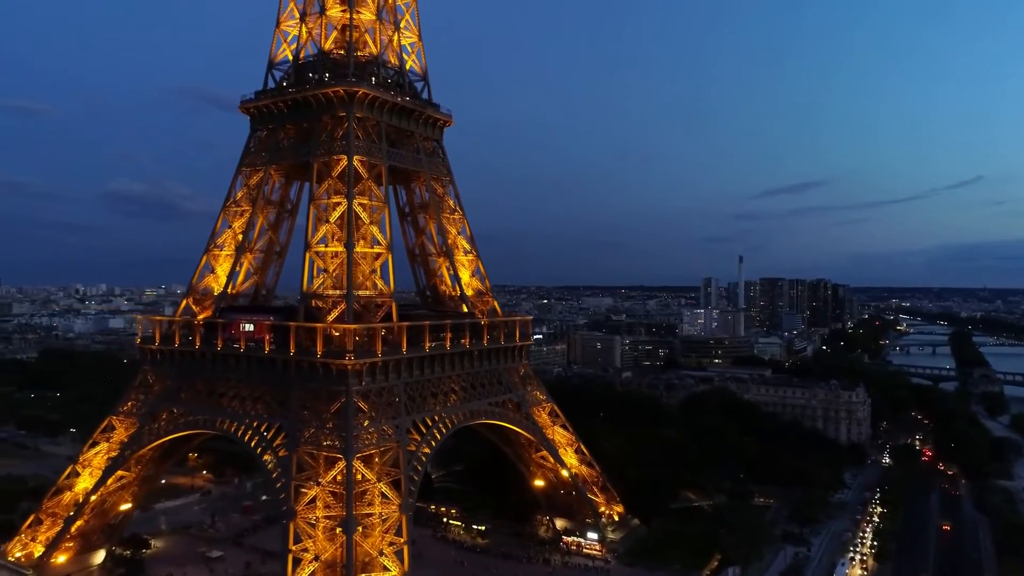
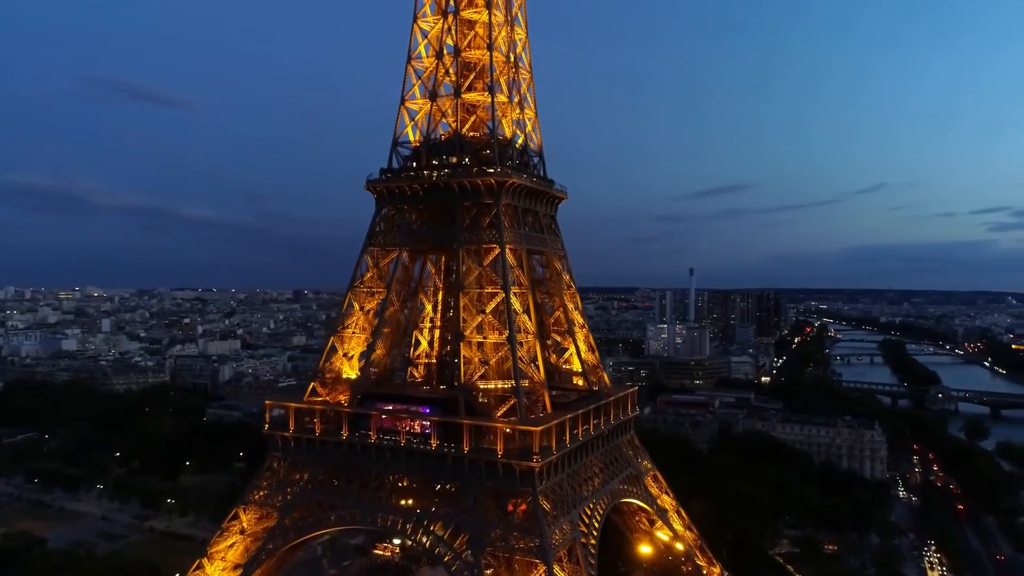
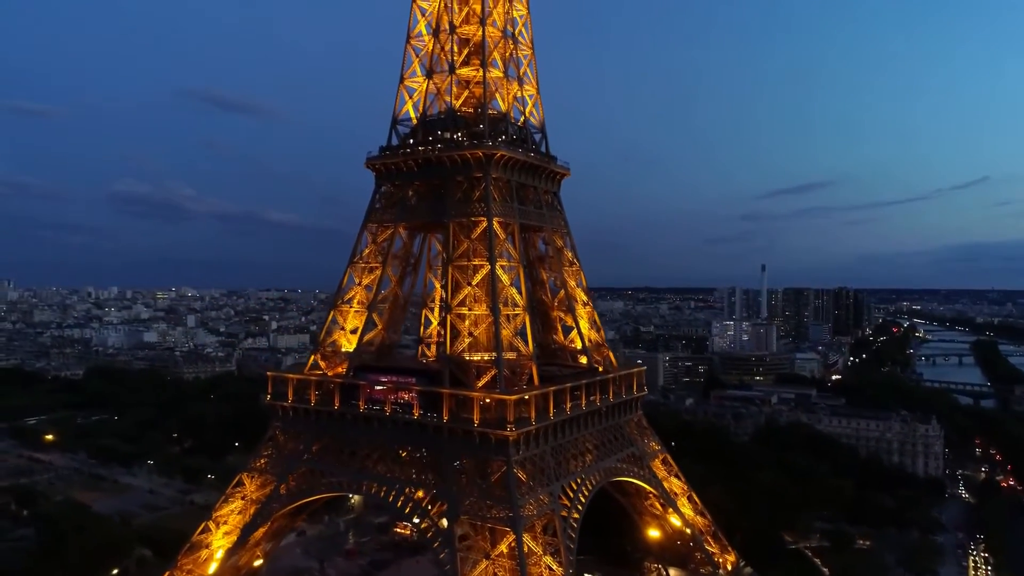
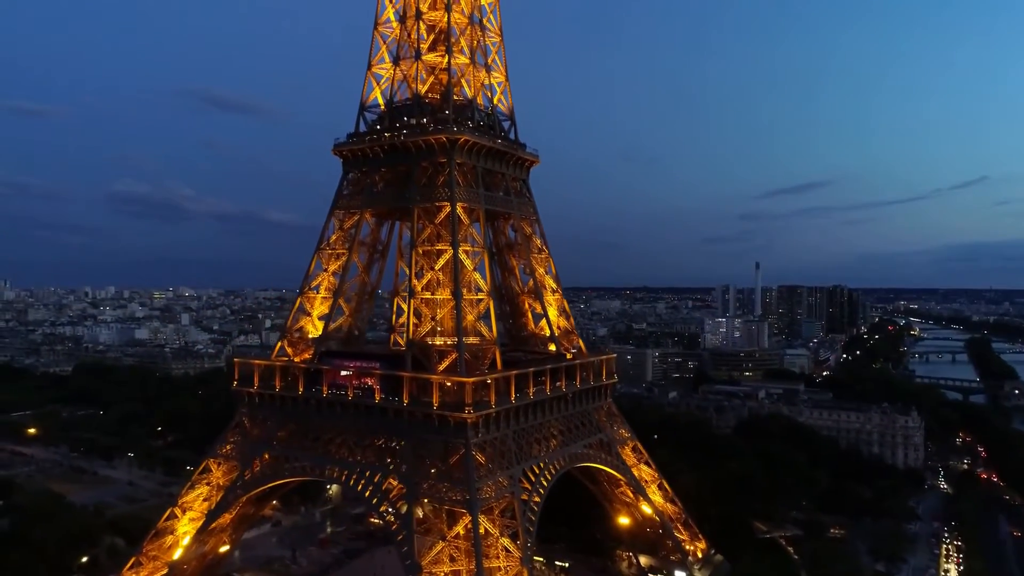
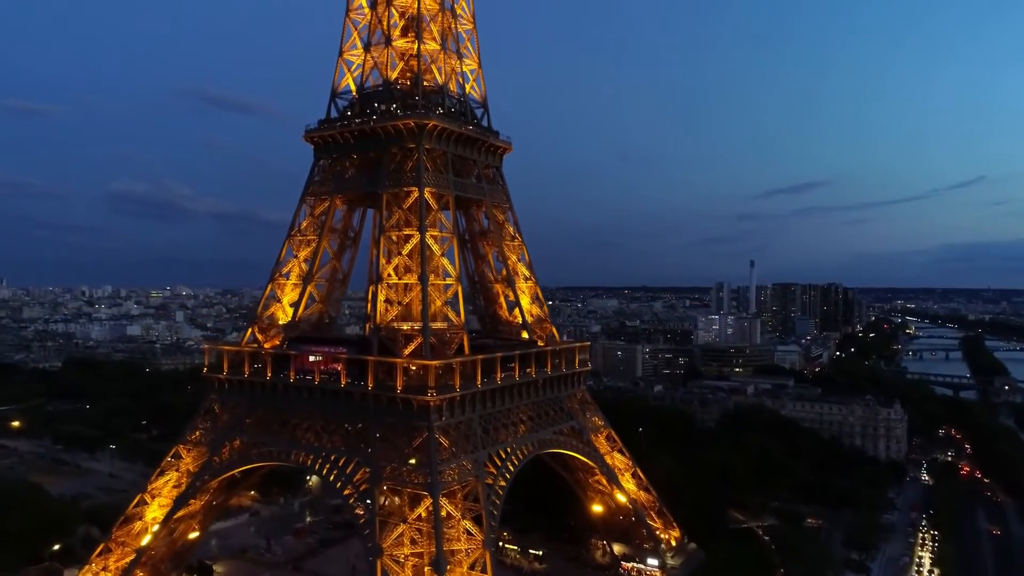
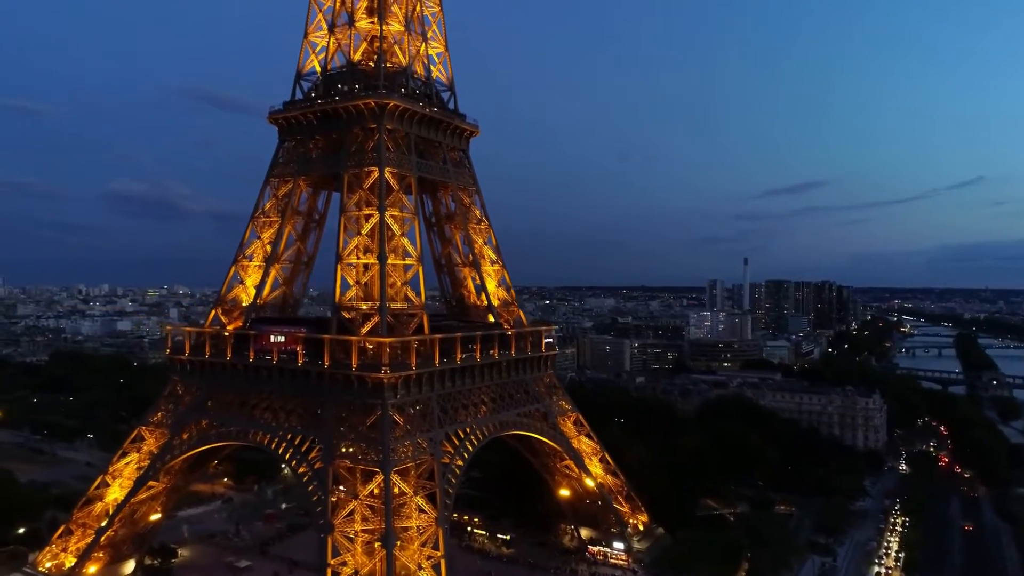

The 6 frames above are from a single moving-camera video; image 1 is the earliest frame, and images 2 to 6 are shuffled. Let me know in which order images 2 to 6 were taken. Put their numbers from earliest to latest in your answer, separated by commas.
6, 5, 4, 3, 2
